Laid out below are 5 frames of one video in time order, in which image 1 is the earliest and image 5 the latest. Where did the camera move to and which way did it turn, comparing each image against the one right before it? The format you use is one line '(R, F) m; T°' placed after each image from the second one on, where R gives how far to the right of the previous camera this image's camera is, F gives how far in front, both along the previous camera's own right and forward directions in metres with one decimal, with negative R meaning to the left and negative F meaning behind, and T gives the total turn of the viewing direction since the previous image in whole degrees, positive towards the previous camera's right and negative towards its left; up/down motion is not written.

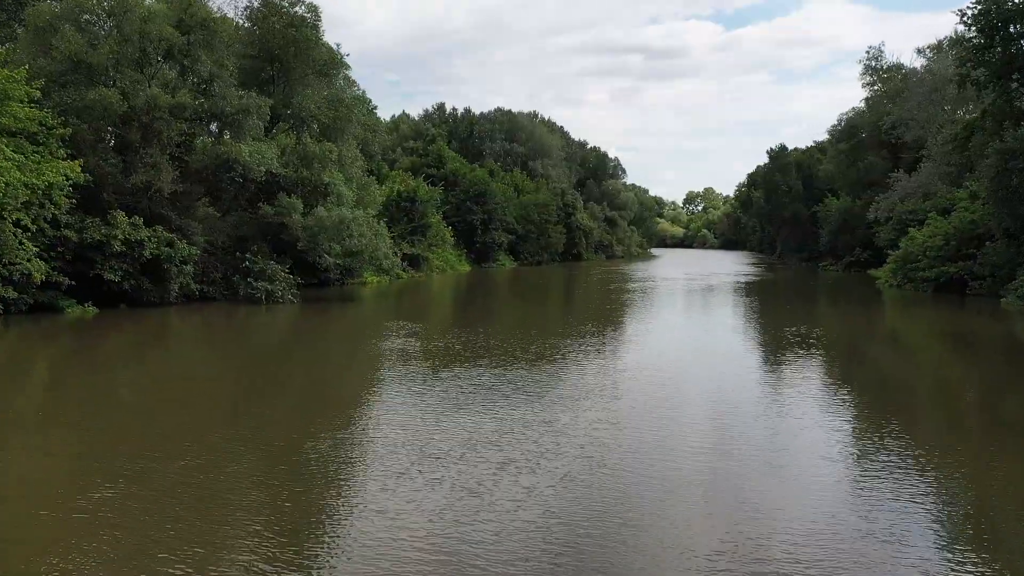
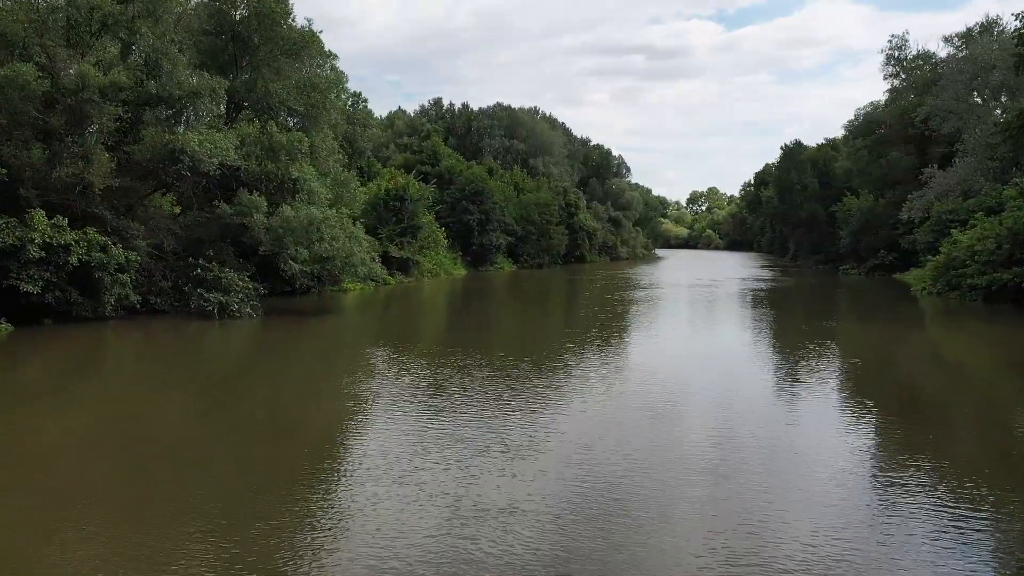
(+0.1, +2.4) m; 0°
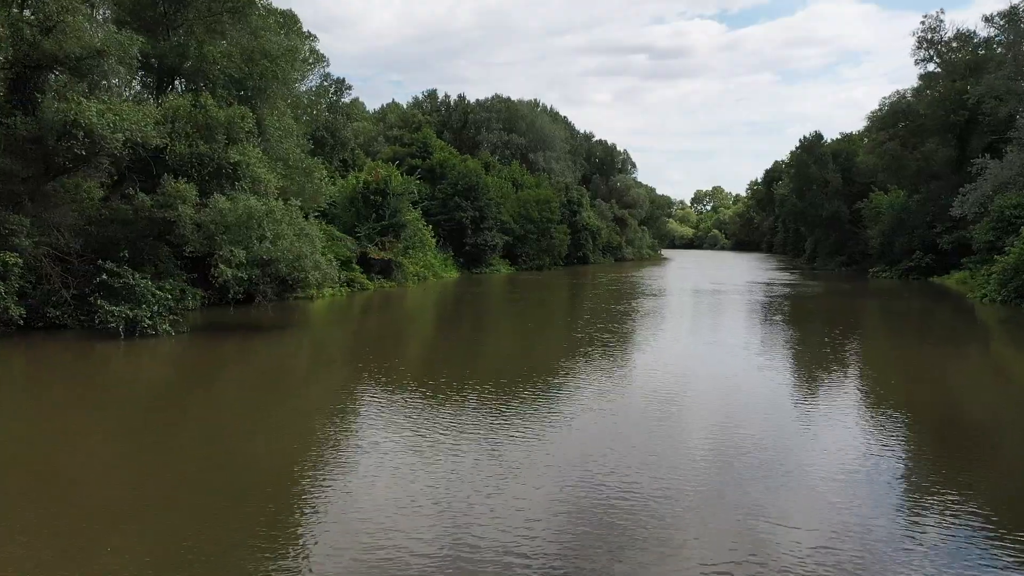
(+0.2, +3.1) m; 0°
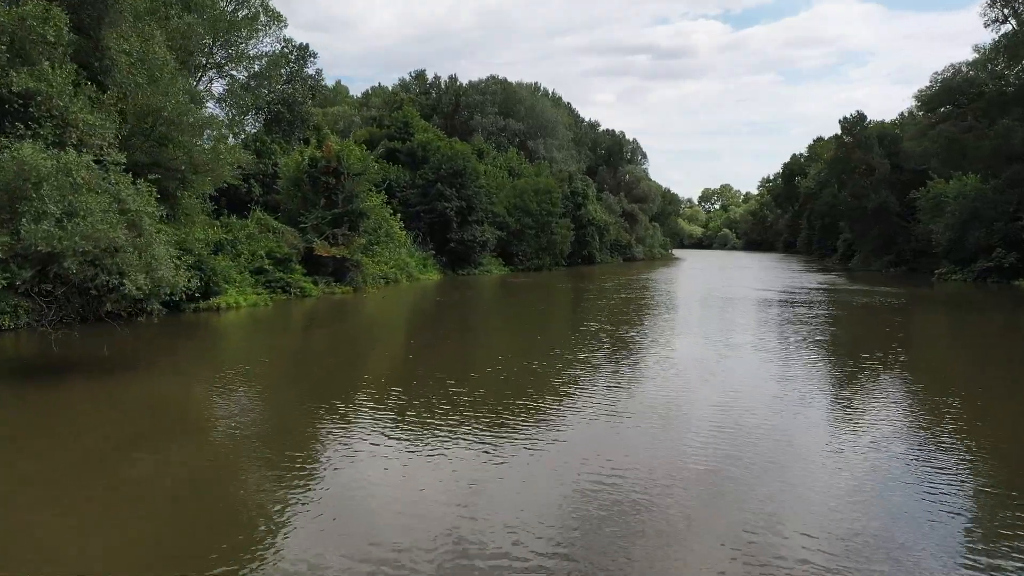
(+0.3, +5.2) m; 0°
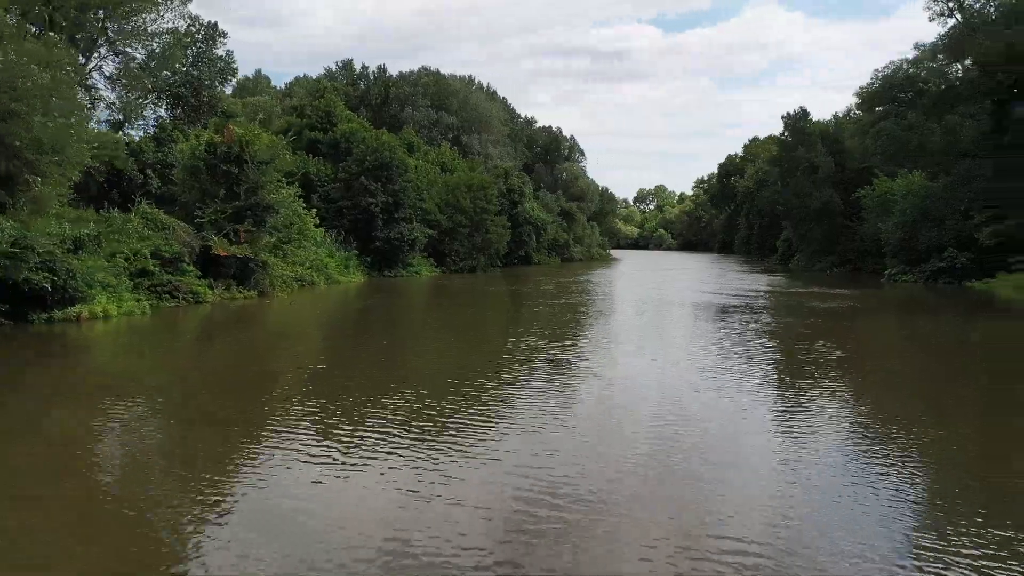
(+0.2, +1.8) m; +5°
